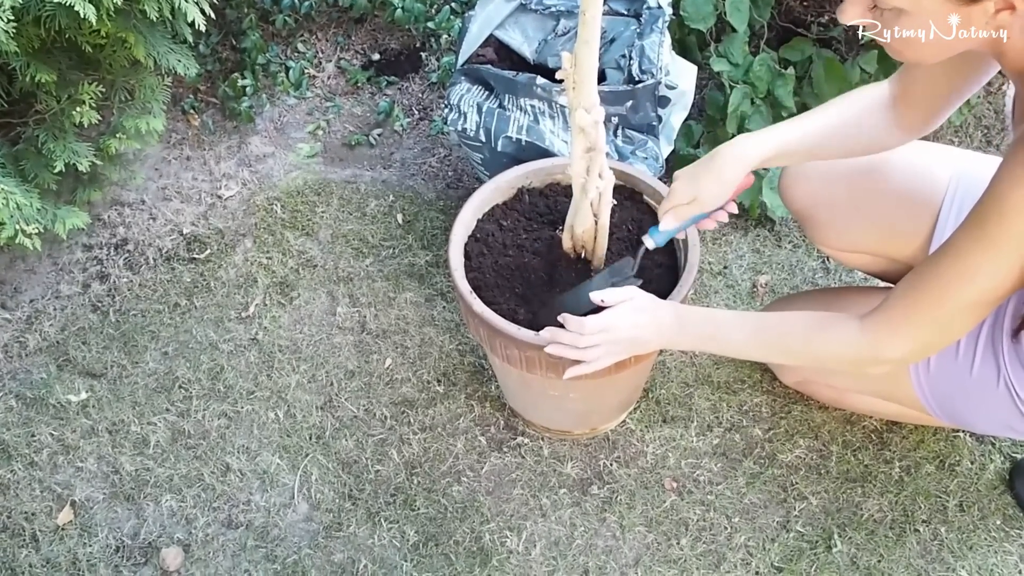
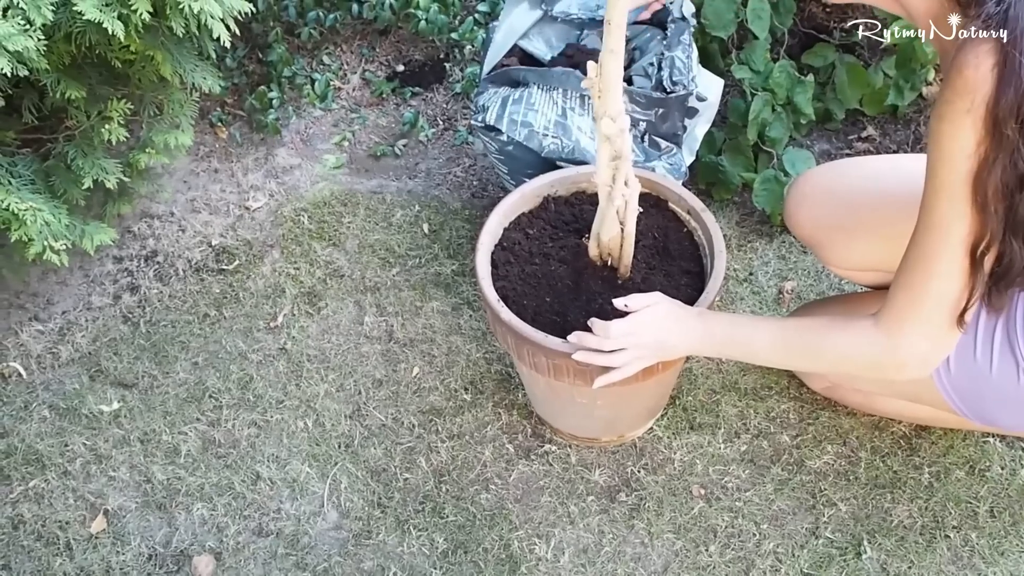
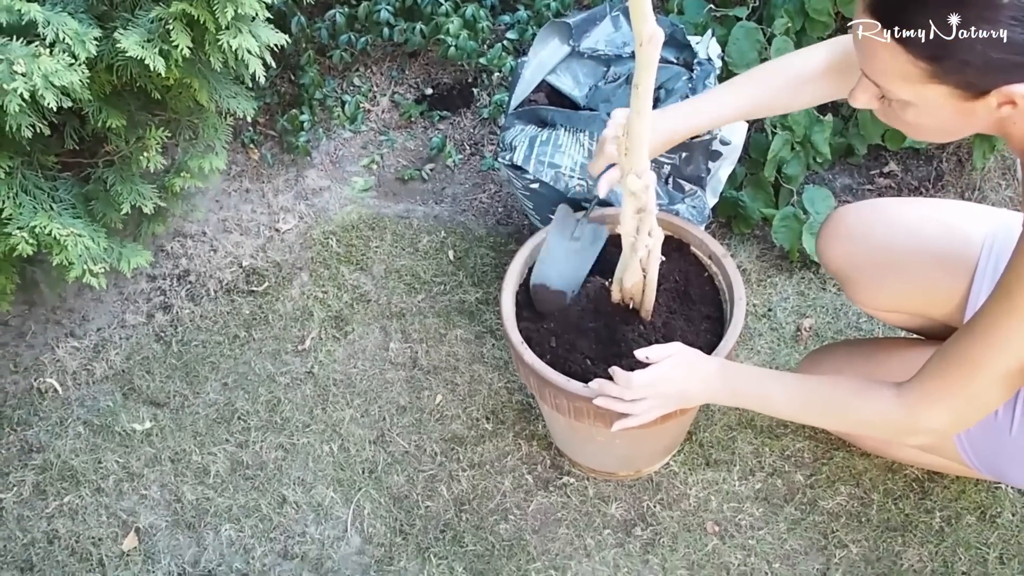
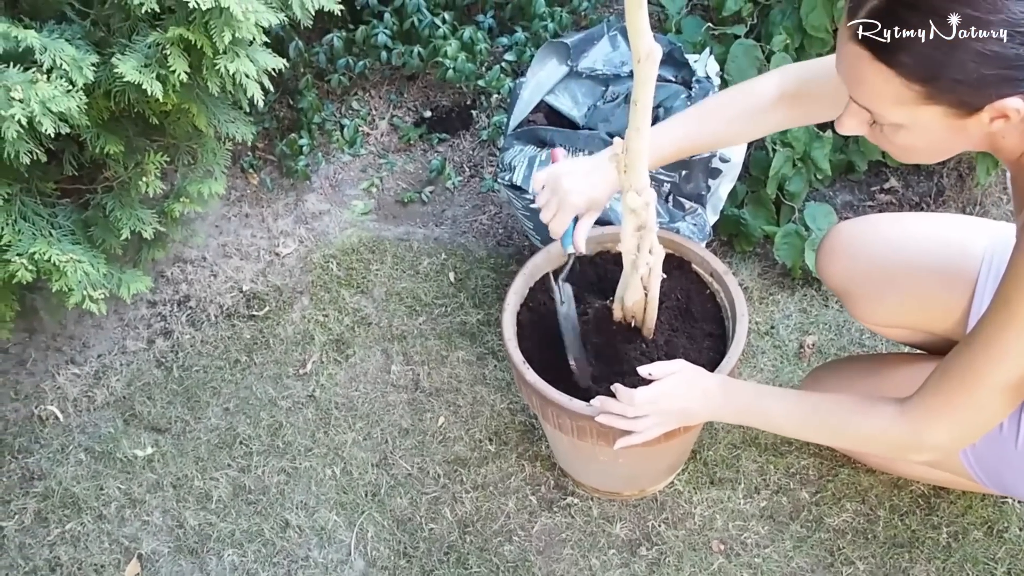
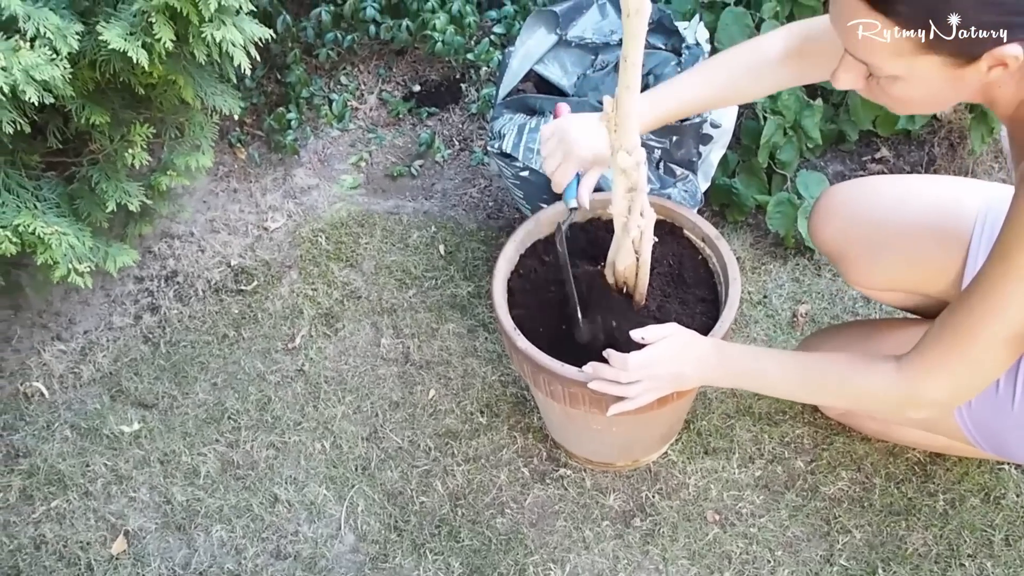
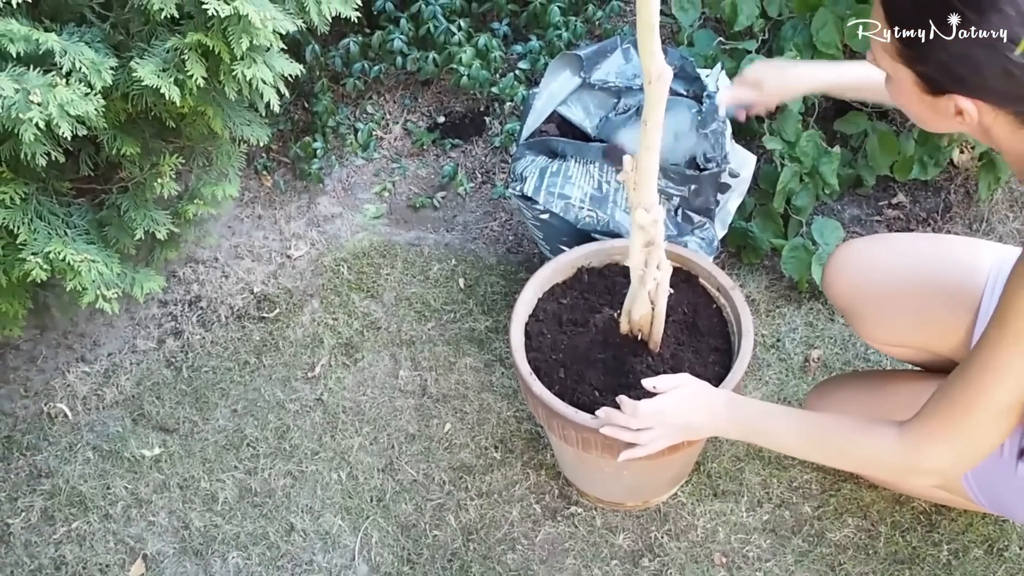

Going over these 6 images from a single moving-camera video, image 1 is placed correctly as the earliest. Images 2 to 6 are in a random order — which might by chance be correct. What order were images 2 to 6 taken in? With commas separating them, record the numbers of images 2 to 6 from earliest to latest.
2, 5, 4, 3, 6
